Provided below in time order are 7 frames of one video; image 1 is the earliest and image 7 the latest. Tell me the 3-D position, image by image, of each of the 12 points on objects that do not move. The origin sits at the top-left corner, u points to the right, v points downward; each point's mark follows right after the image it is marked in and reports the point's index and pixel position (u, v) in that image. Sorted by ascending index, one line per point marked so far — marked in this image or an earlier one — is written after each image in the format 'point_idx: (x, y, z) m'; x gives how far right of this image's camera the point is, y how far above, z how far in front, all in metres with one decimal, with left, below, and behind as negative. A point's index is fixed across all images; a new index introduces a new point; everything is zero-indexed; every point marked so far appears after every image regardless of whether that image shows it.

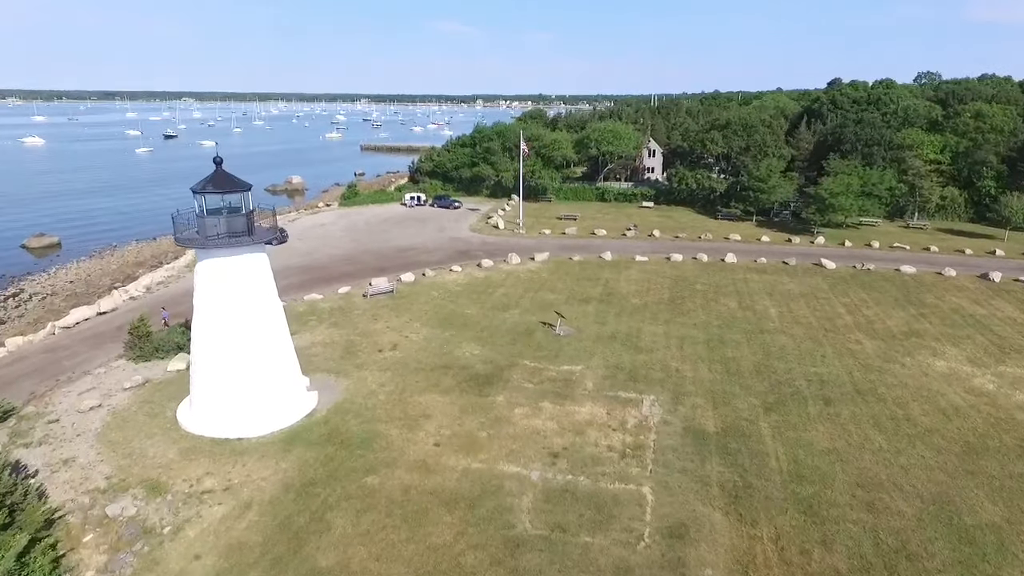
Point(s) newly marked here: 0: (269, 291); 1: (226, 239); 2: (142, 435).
0: (-7.9, -0.1, +20.0) m
1: (-8.7, +1.5, +18.7) m
2: (-11.6, -4.6, +19.2) m
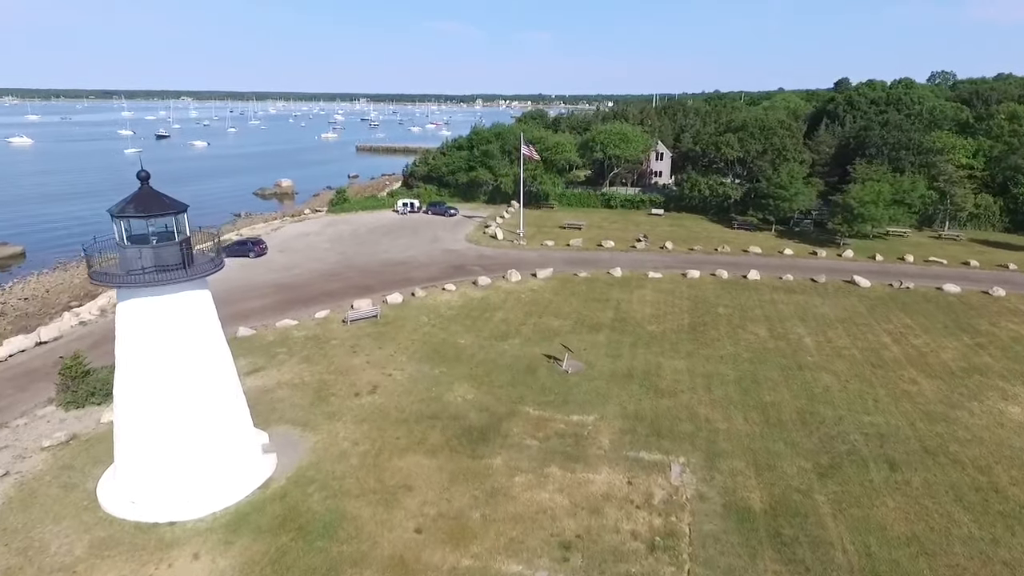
0: (-7.9, -1.3, +16.1) m
1: (-8.7, +0.3, +14.8) m
2: (-11.6, -5.8, +15.4) m
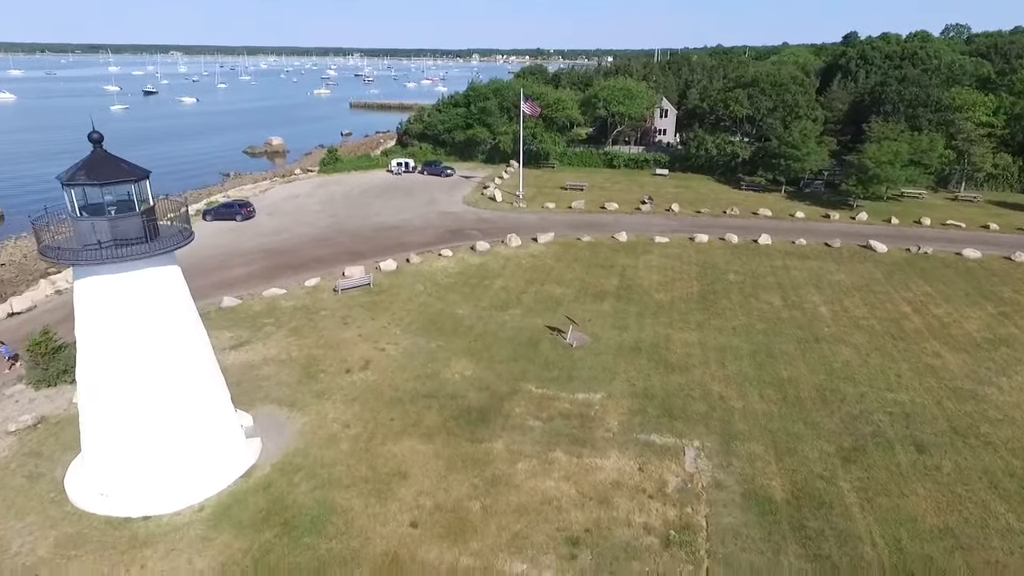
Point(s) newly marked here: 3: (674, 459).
0: (-7.8, -0.6, +14.6) m
1: (-8.6, +0.9, +13.2) m
2: (-11.5, -5.2, +14.2) m
3: (+4.3, -4.6, +16.4) m
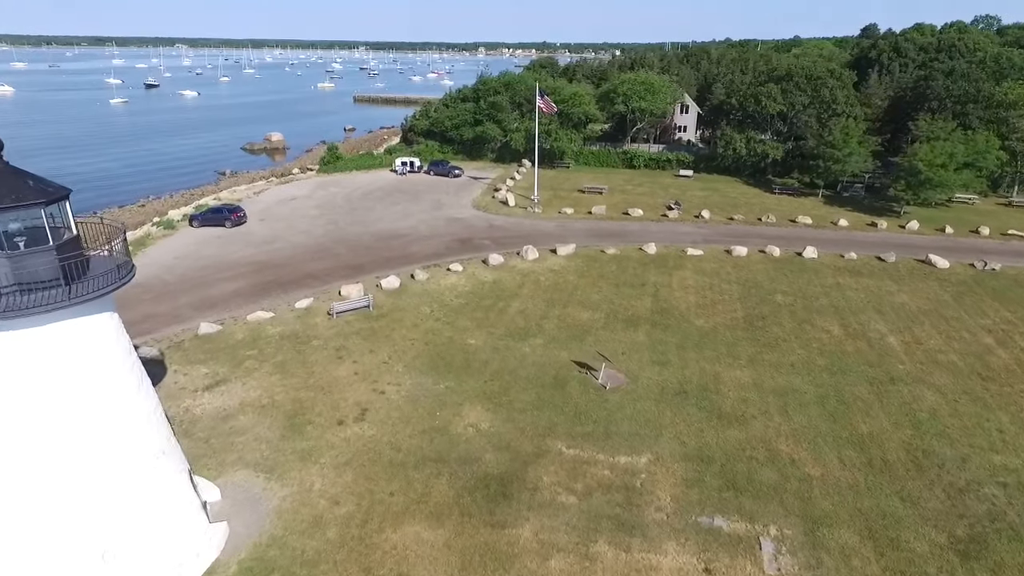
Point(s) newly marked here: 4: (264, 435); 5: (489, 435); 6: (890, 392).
0: (-7.1, -1.6, +11.2) m
1: (-8.0, -0.2, +9.8) m
2: (-10.9, -6.2, +10.8) m
3: (+5.0, -5.6, +13.0) m
4: (-6.7, -4.0, +16.6) m
5: (-0.6, -4.0, +16.6) m
6: (+11.9, -3.3, +19.4) m
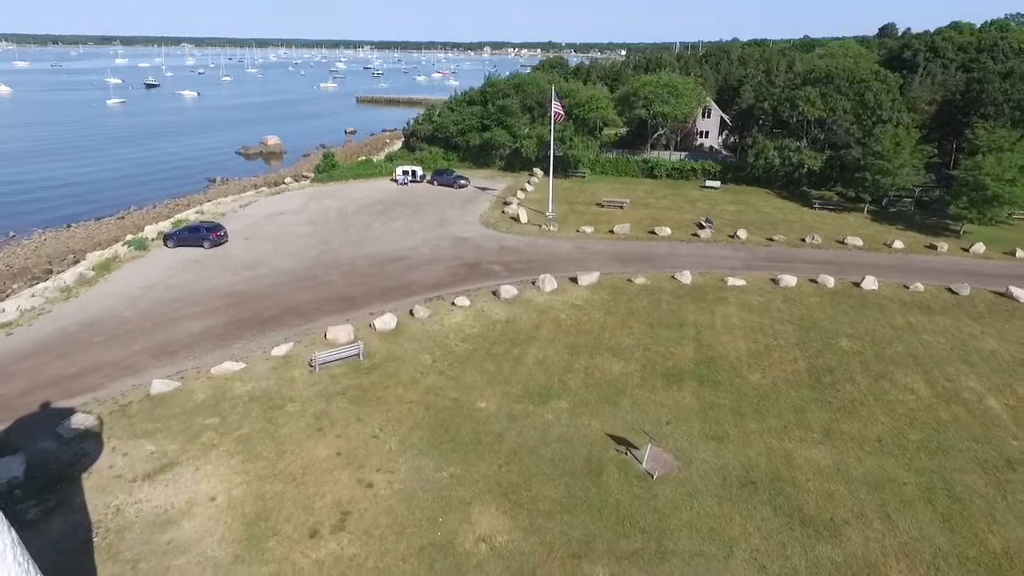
0: (-6.7, -3.1, +7.3) m
1: (-7.5, -1.7, +5.9) m
2: (-10.4, -7.7, +6.9) m
3: (+5.4, -7.2, +8.9) m
4: (-6.2, -5.5, +12.7) m
5: (-0.1, -5.5, +12.6) m
6: (+12.5, -4.8, +15.3) m
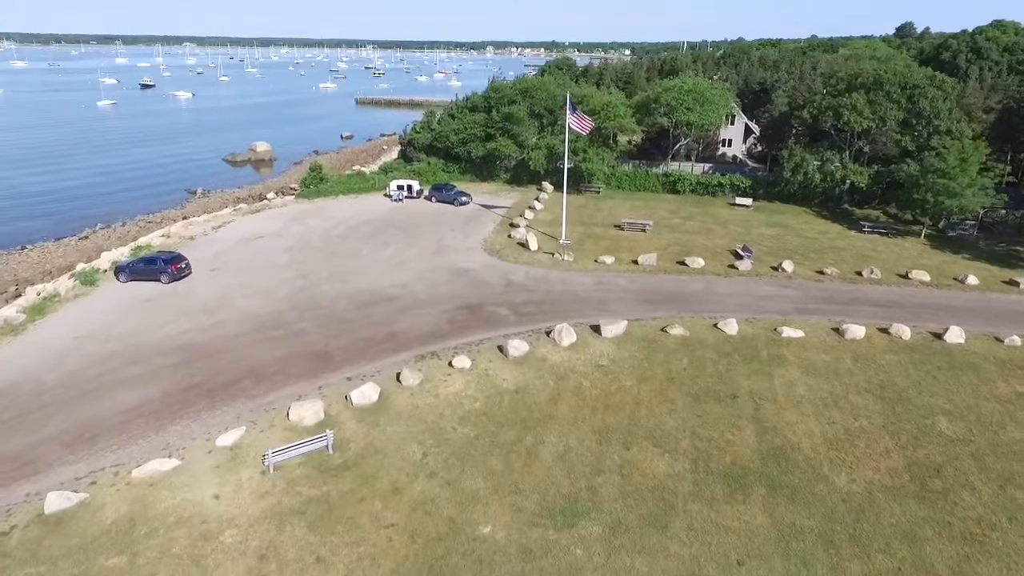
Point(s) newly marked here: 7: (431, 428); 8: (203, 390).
0: (-6.4, -5.0, +2.7) m
1: (-7.2, -3.5, +1.3) m
2: (-10.2, -9.5, +2.3) m
3: (+5.7, -9.1, +4.3) m
4: (-5.9, -7.4, +8.1) m
5: (+0.2, -7.4, +8.0) m
6: (+12.8, -6.8, +10.7) m
7: (-2.3, -3.9, +17.0) m
8: (-9.5, -3.2, +19.0) m
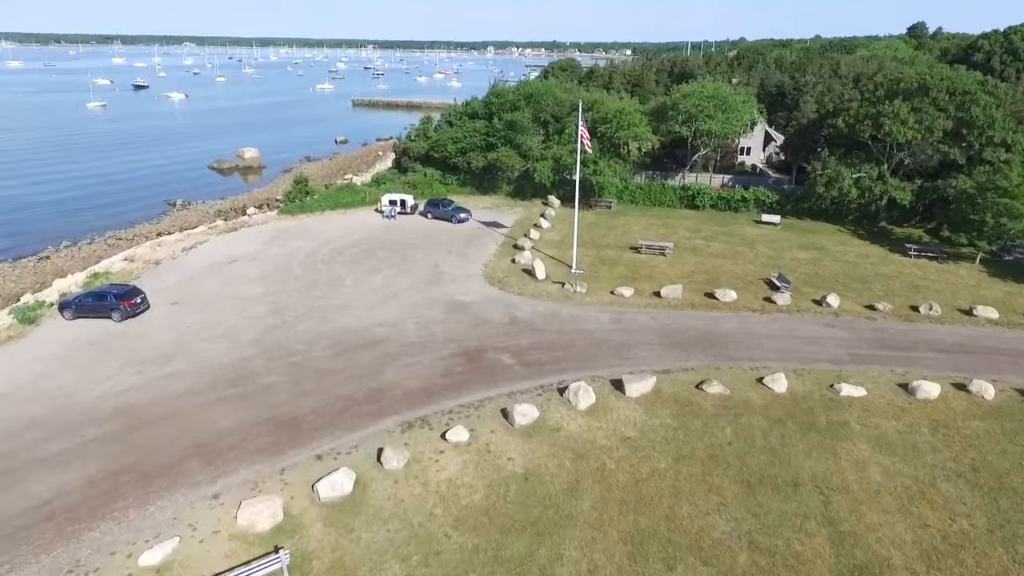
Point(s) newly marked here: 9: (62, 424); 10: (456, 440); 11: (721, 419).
0: (-6.2, -6.6, -1.0) m
1: (-7.0, -5.1, -2.4) m
2: (-10.0, -11.0, -1.3) m
3: (+5.9, -10.6, +0.6) m
4: (-5.7, -8.9, +4.4) m
5: (+0.4, -8.9, +4.3) m
6: (+12.9, -8.3, +7.0) m
7: (-2.1, -5.4, +13.3) m
8: (-9.4, -4.7, +15.3) m
9: (-12.7, -3.8, +17.3) m
10: (-1.5, -4.1, +16.1) m
11: (+6.0, -3.7, +17.6) m
